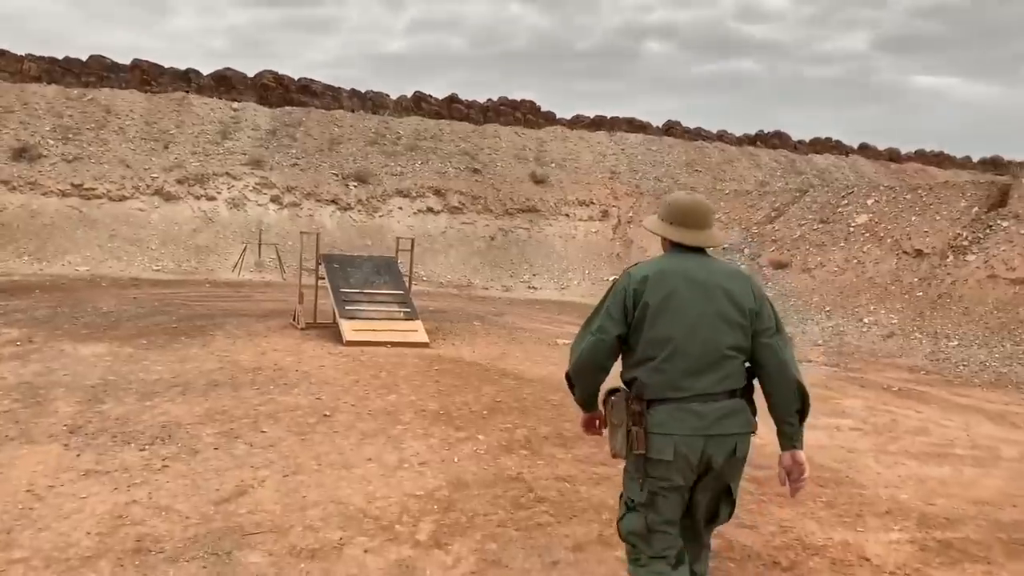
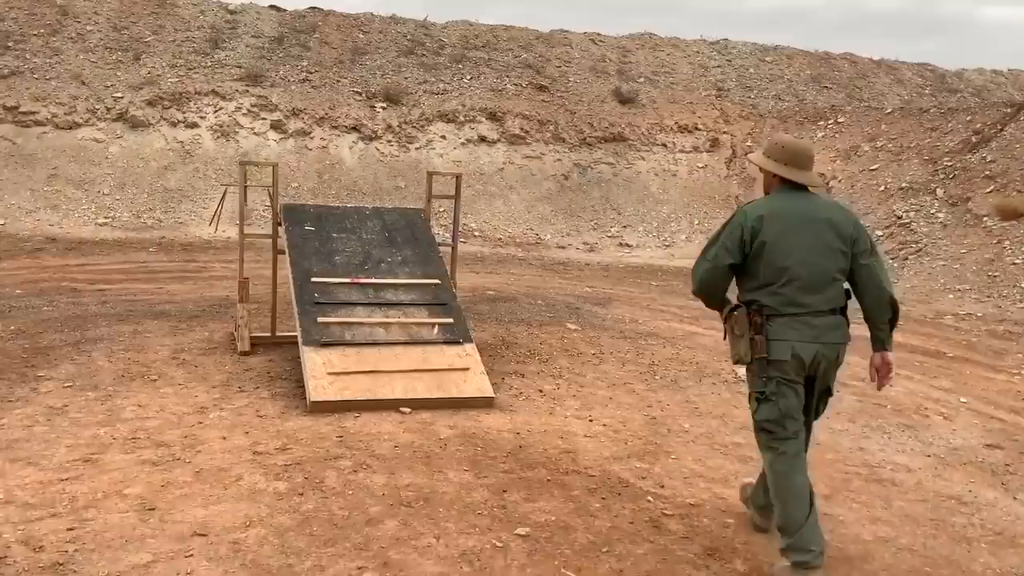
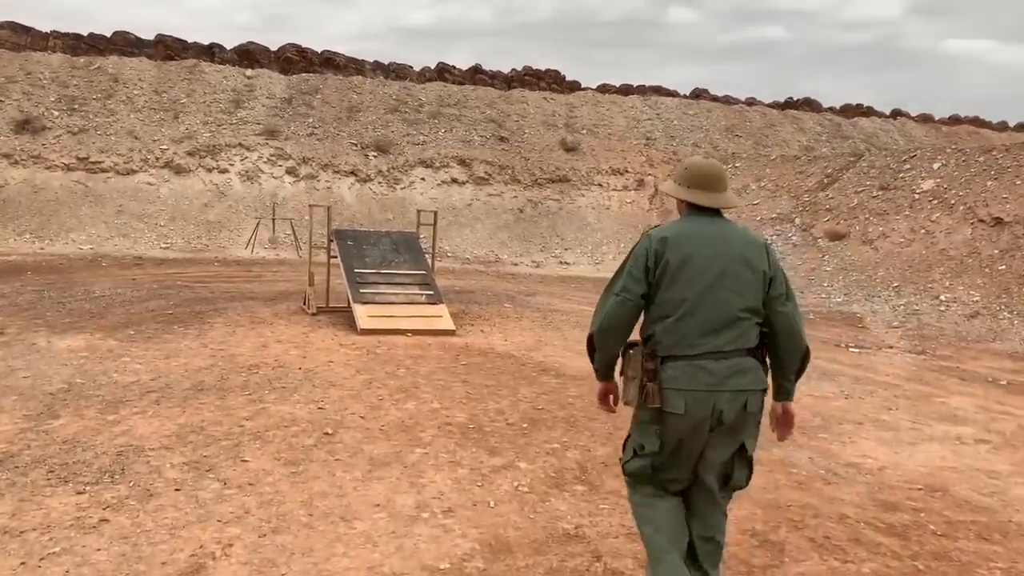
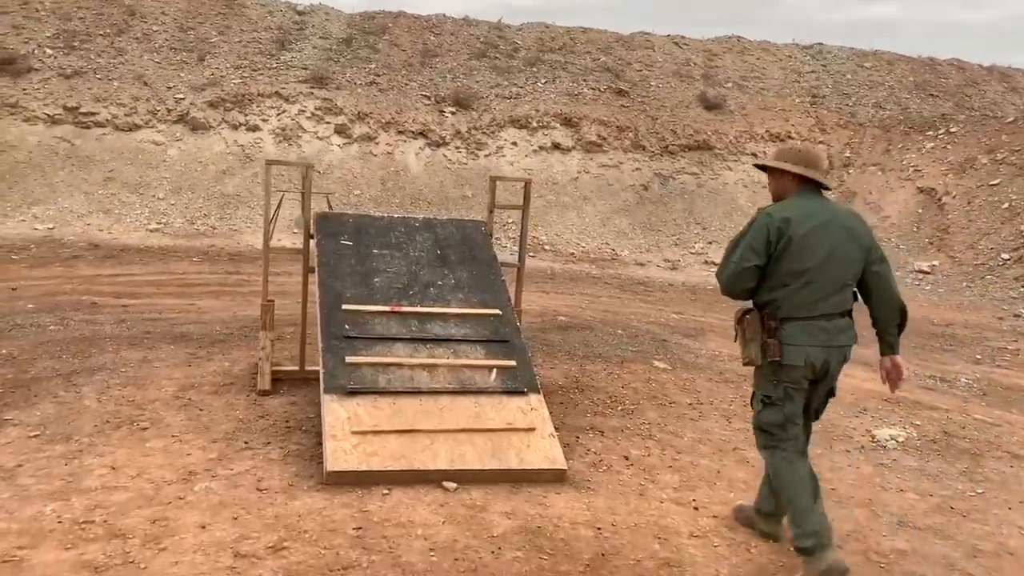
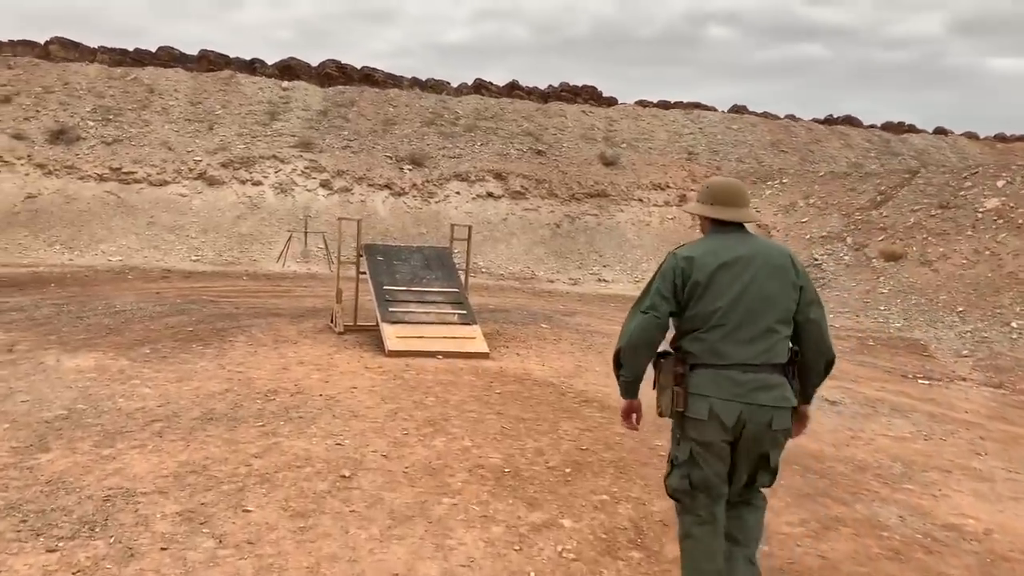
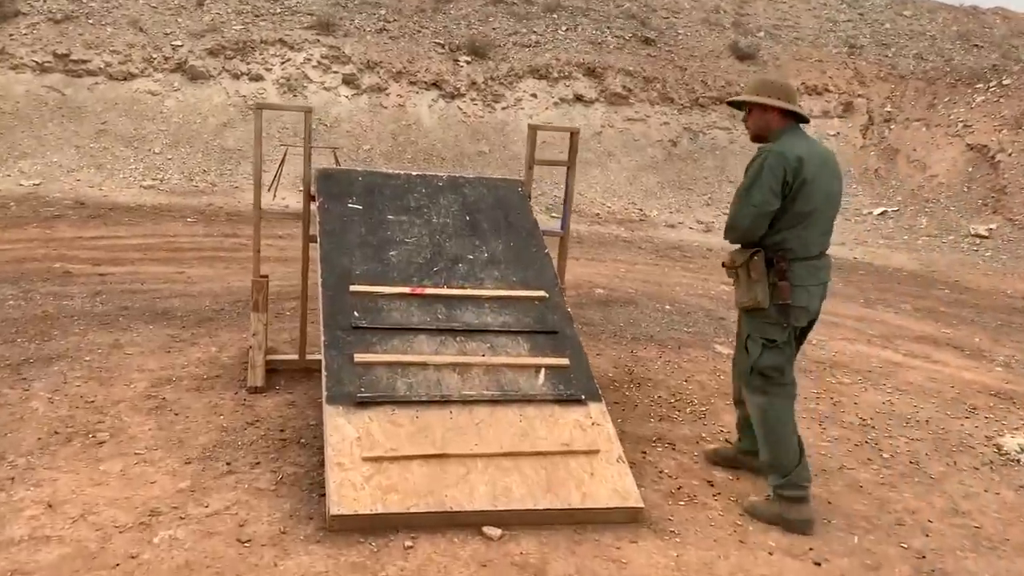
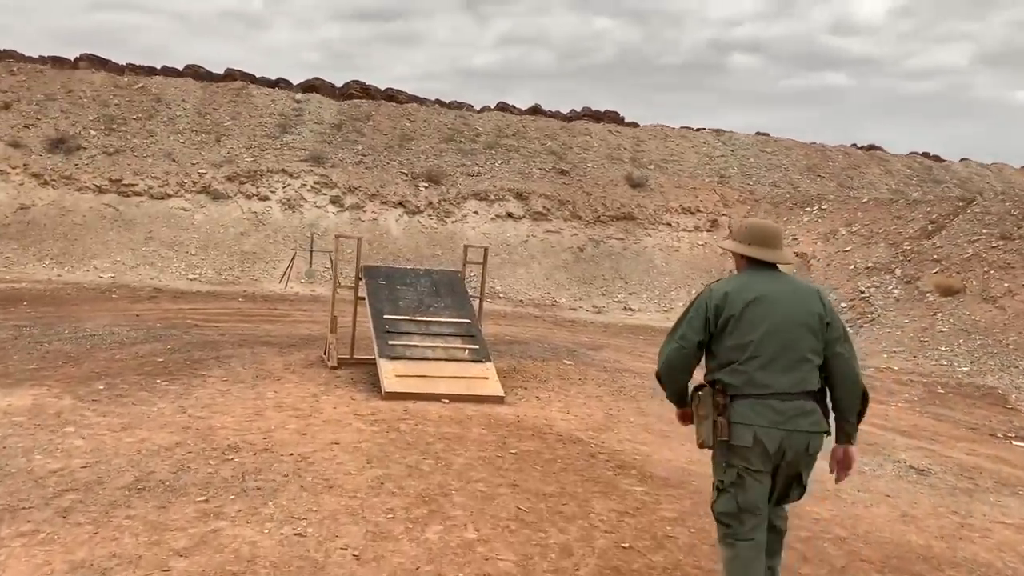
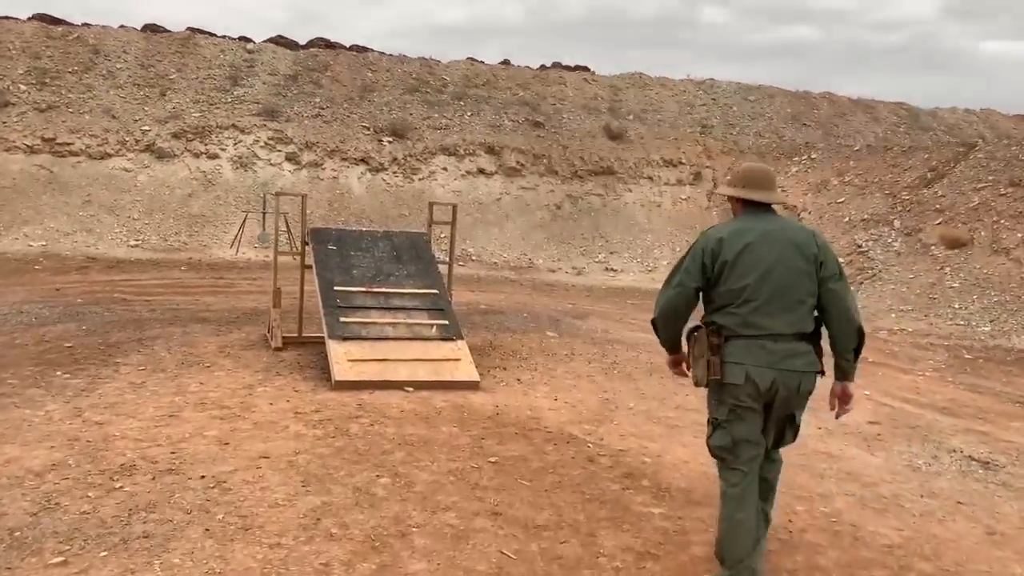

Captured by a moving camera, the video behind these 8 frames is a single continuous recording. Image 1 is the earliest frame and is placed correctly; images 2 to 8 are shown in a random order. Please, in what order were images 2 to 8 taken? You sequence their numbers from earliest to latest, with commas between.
3, 5, 7, 8, 2, 4, 6
